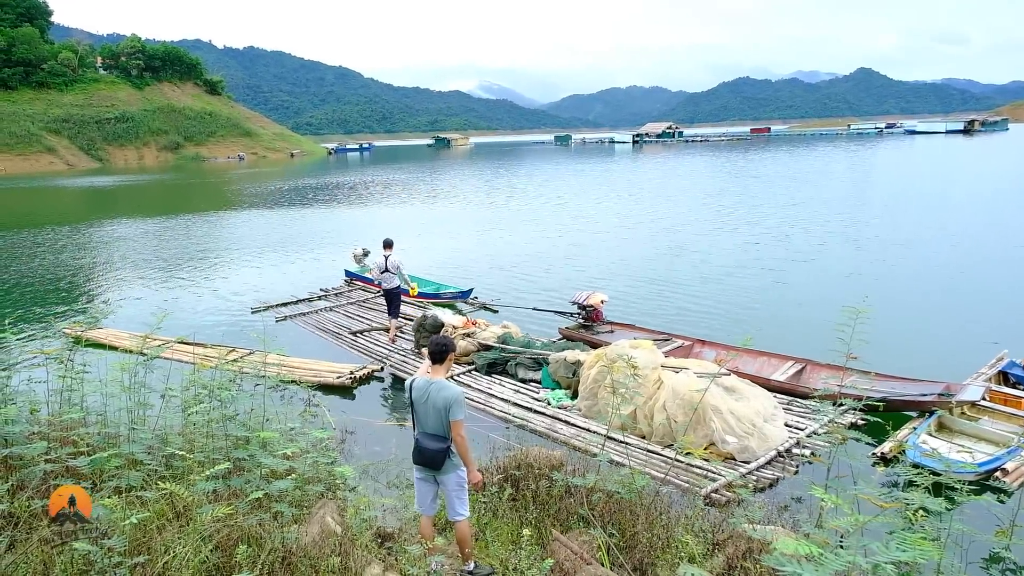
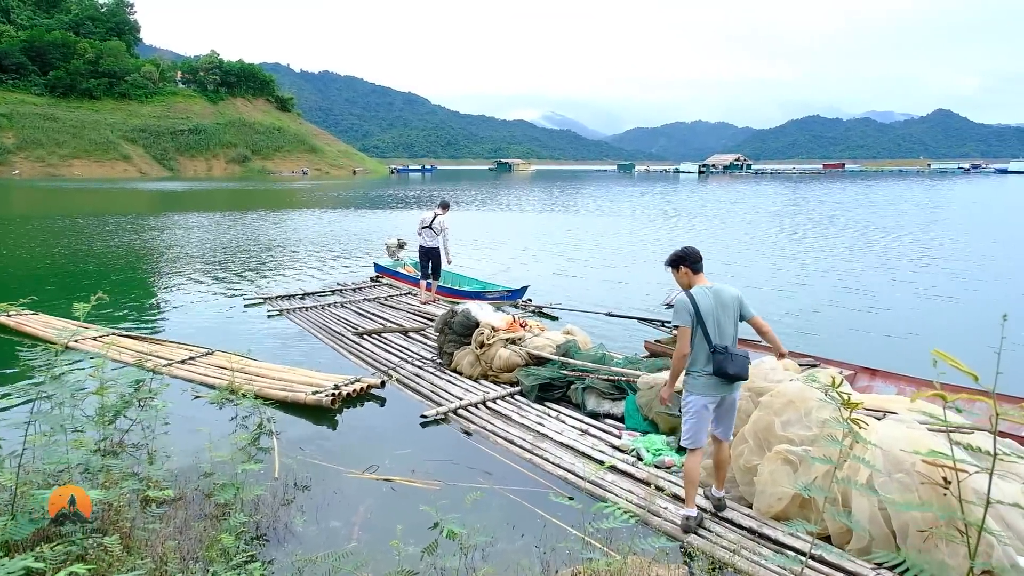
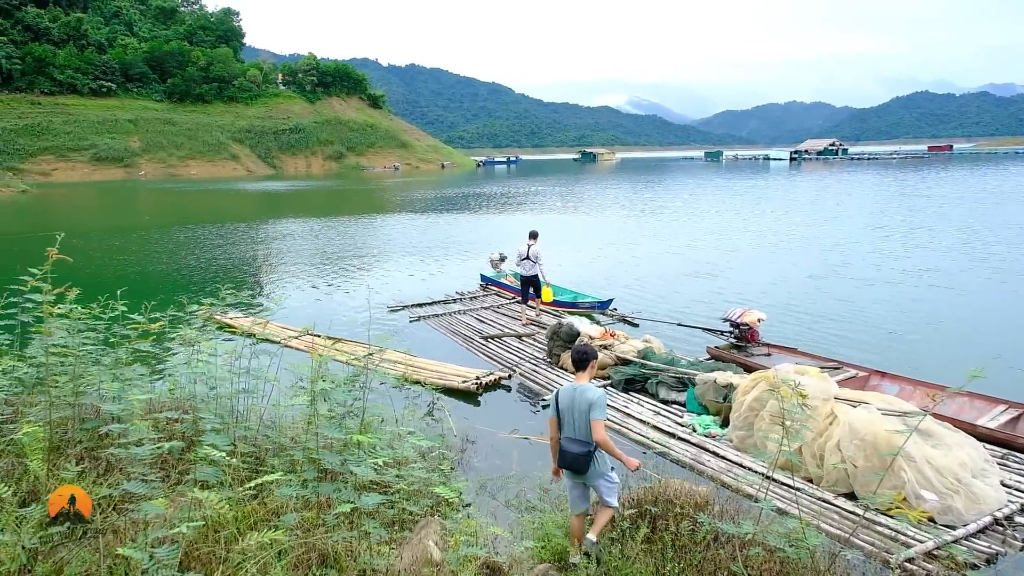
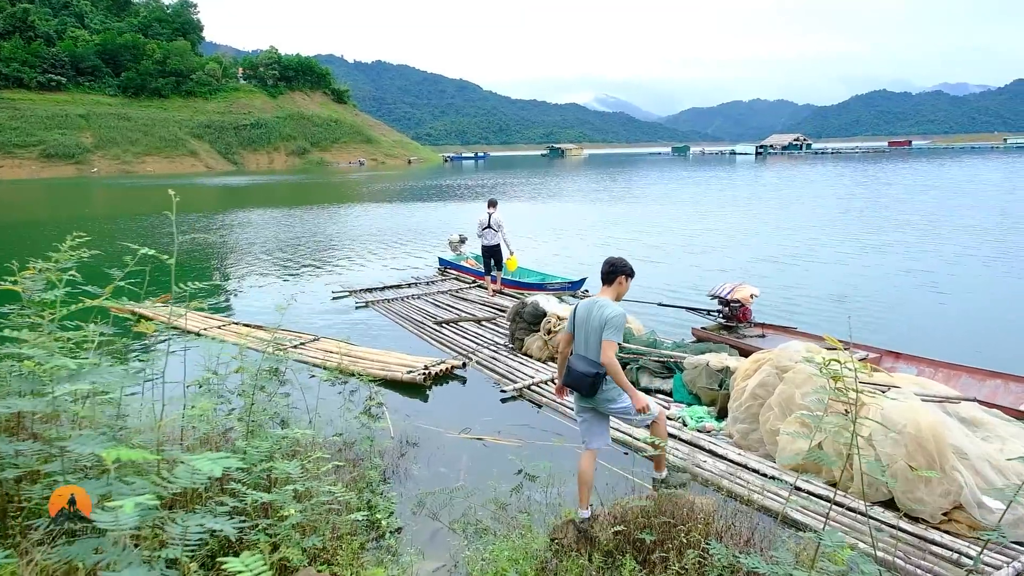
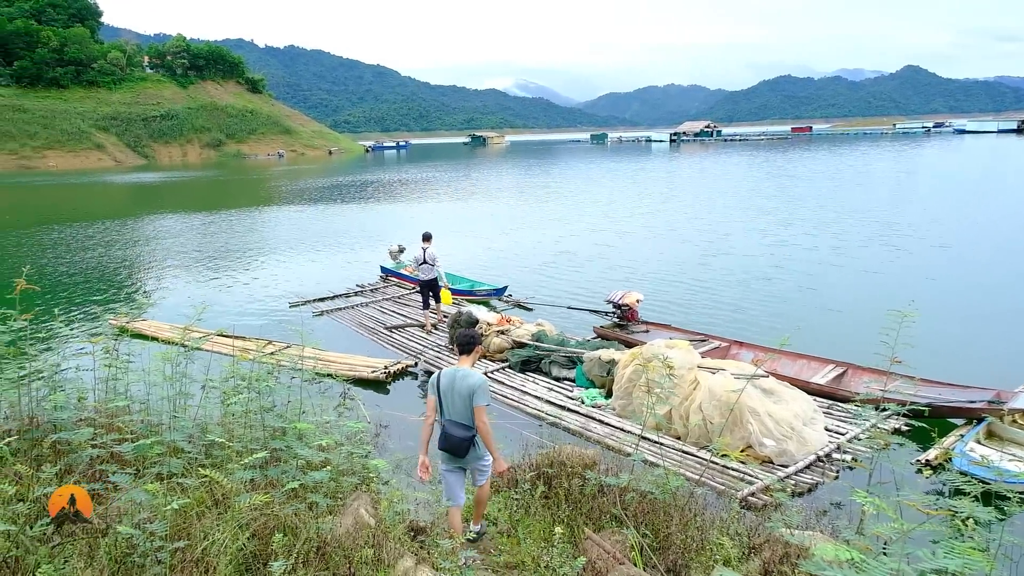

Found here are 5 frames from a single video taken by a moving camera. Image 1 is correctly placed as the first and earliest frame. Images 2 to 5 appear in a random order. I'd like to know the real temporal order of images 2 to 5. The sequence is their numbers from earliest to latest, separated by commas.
5, 3, 4, 2
